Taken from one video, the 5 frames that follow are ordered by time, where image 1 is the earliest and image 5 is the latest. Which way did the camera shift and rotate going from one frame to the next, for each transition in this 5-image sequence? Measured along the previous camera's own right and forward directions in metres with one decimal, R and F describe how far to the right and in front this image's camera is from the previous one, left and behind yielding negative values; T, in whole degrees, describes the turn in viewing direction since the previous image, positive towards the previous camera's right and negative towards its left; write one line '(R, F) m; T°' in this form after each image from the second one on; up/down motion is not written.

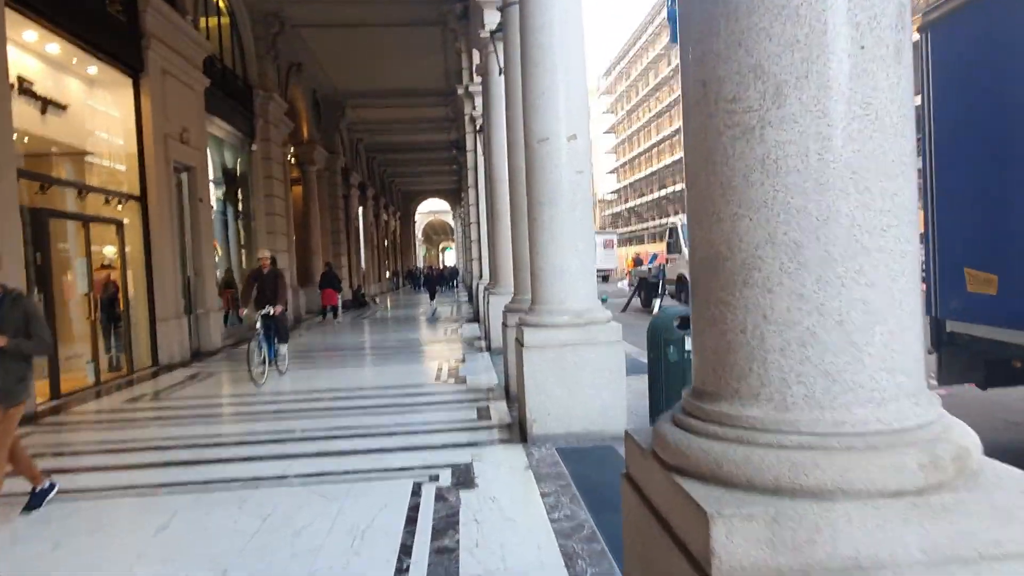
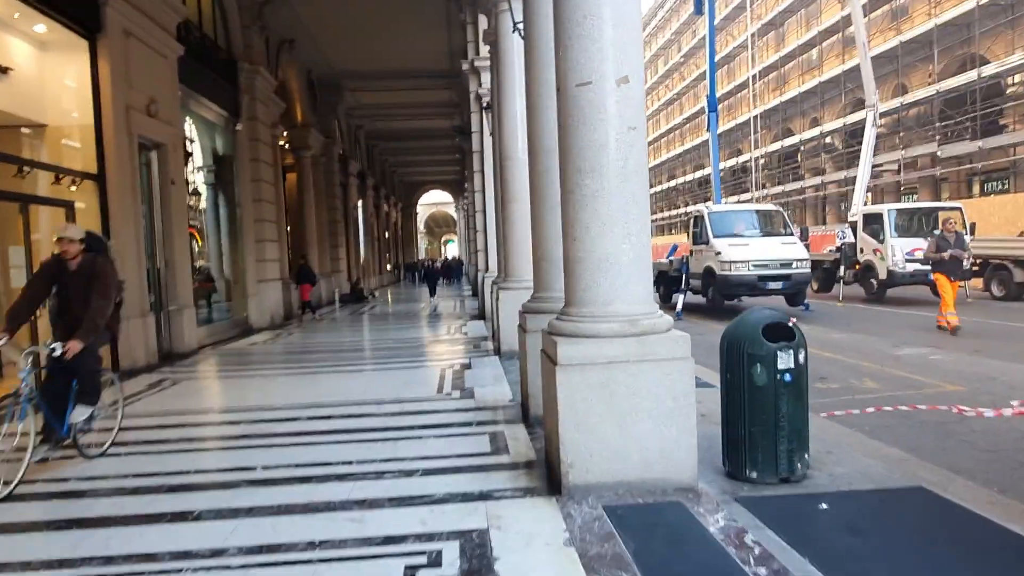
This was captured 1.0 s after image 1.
(-0.1, +1.4) m; 0°
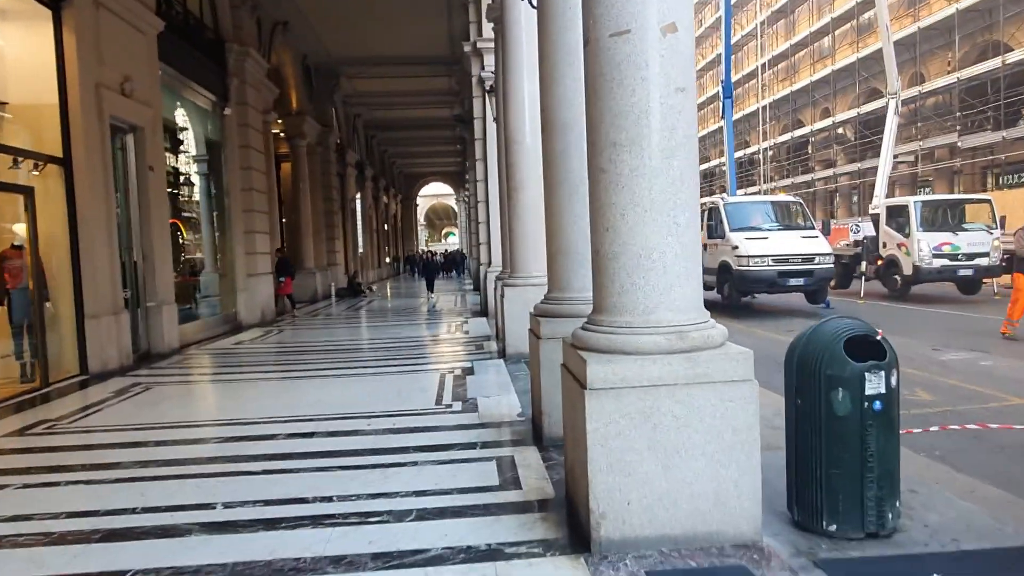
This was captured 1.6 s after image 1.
(-0.1, +0.8) m; 0°
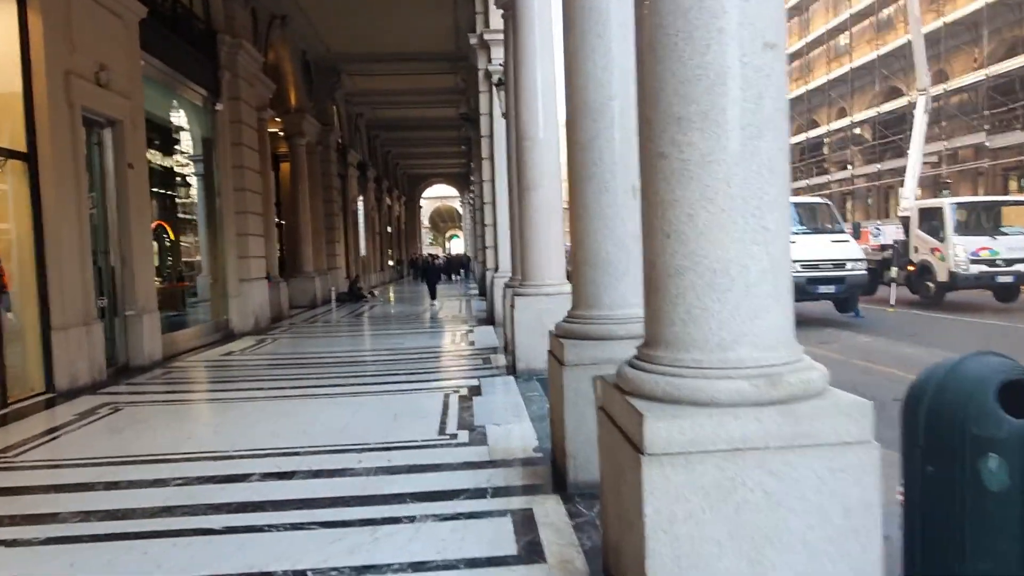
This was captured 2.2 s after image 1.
(-0.1, +0.8) m; 0°
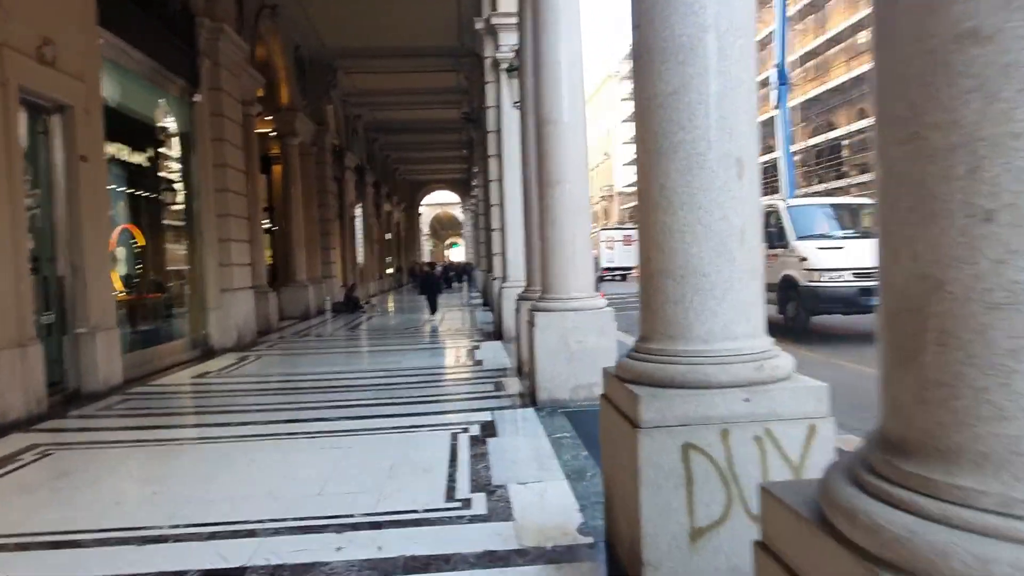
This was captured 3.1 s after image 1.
(-0.2, +1.4) m; 0°
